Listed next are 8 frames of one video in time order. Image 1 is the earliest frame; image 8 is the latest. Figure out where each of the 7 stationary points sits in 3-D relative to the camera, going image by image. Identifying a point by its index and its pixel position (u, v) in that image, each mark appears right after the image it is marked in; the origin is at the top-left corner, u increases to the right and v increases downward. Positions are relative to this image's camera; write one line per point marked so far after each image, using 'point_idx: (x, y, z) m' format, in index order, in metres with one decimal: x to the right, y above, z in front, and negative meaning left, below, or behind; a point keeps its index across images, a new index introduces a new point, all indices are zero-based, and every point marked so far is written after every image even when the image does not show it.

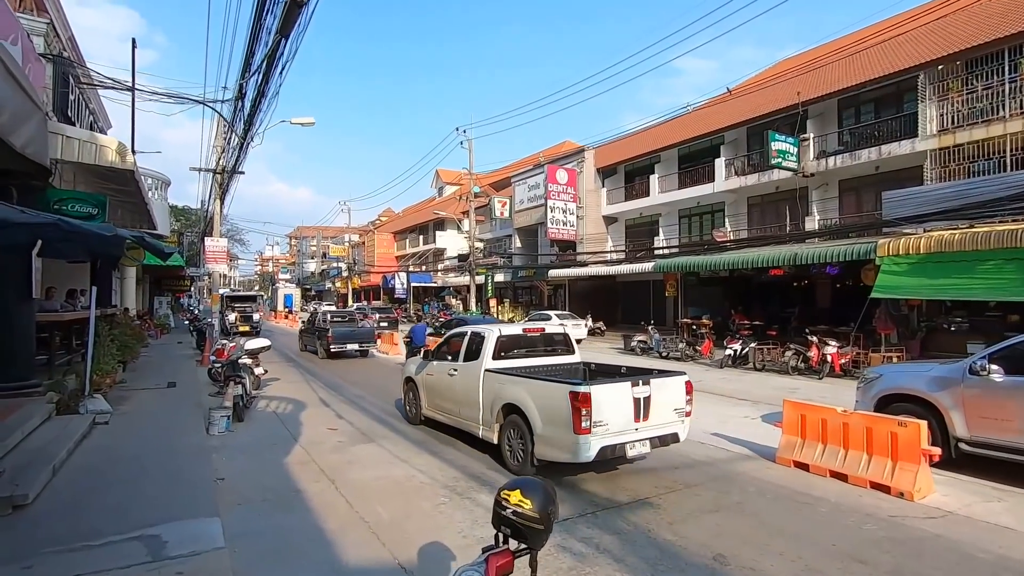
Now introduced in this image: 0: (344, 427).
0: (-3.0, -2.5, +9.6) m
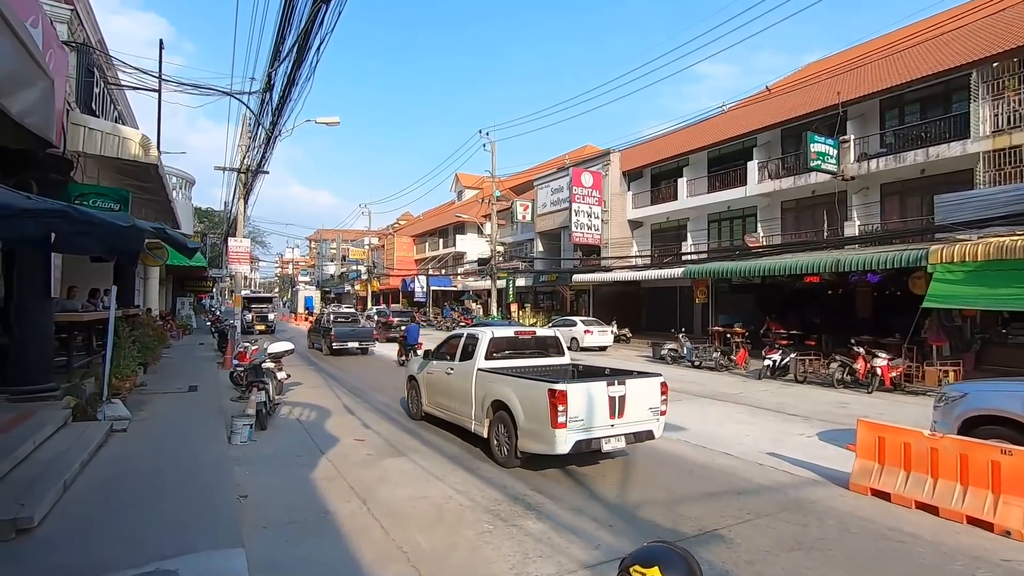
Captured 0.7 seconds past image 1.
0: (-2.3, -2.5, +9.0) m
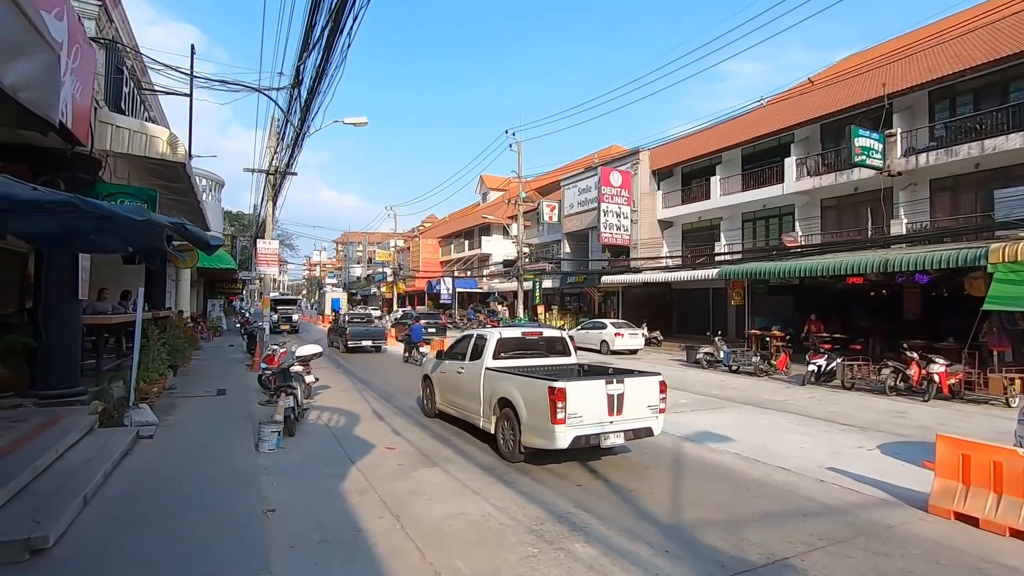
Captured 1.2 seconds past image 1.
0: (-1.7, -2.5, +8.7) m
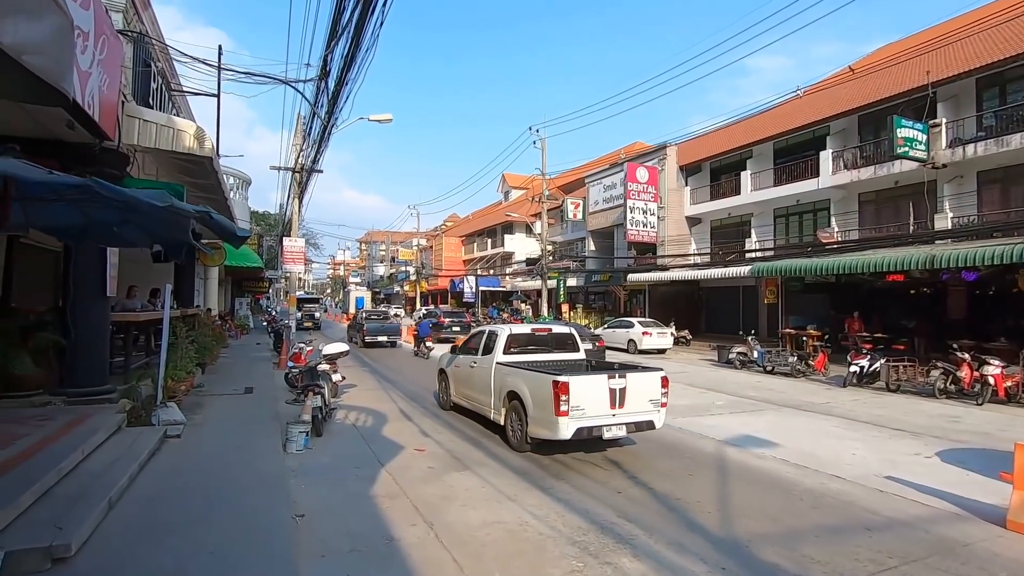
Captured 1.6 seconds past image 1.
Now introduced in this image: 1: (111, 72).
0: (-1.2, -2.5, +8.4) m
1: (-5.3, +2.9, +7.1) m
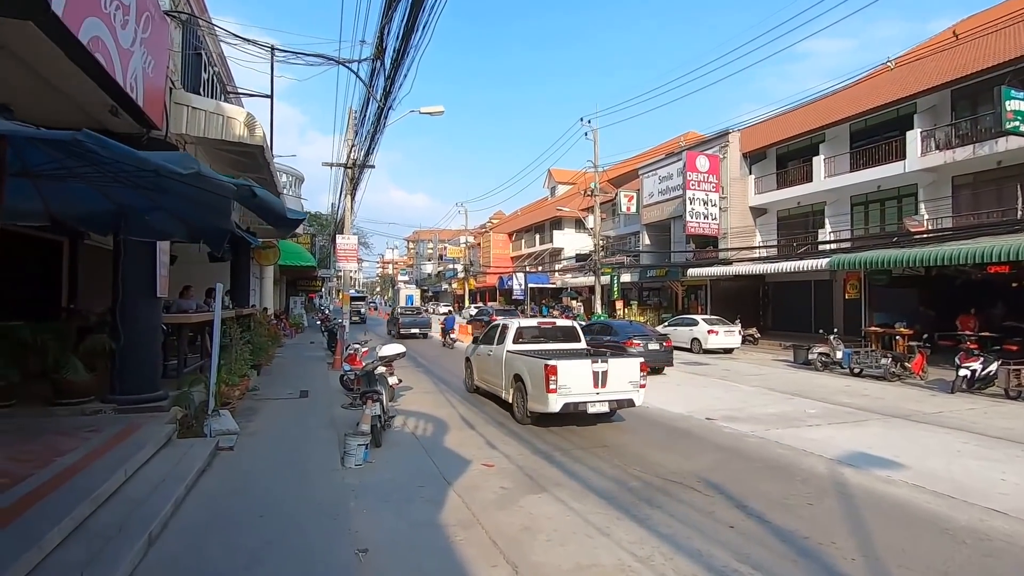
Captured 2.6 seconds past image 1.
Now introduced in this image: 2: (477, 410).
0: (-0.1, -2.4, +7.5) m
1: (-4.3, +2.9, +6.6) m
2: (-0.7, -2.5, +11.1) m
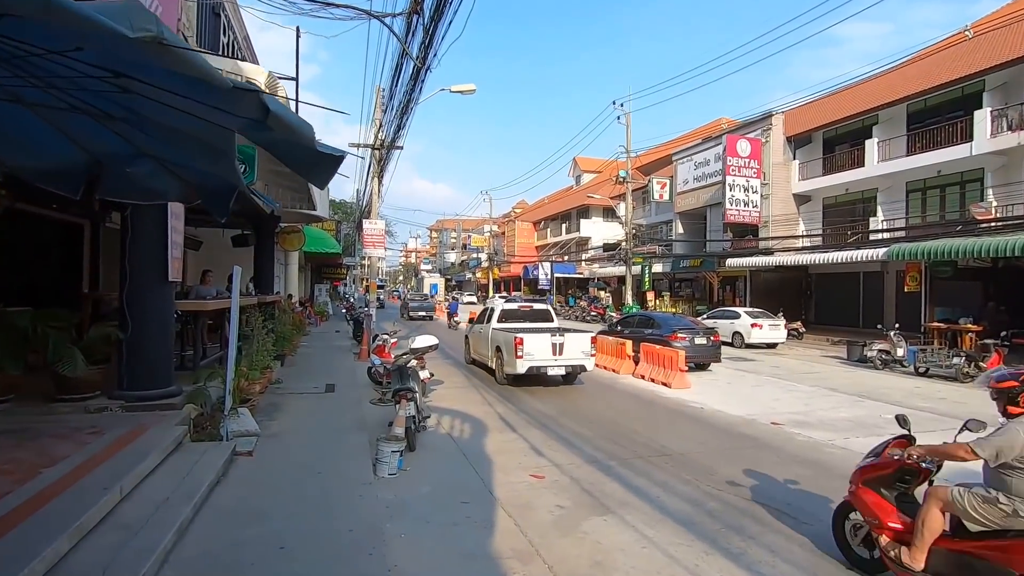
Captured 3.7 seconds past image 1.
0: (+0.5, -2.3, +6.6) m
1: (-3.7, +3.0, +5.7) m
2: (+0.1, -2.3, +10.2) m
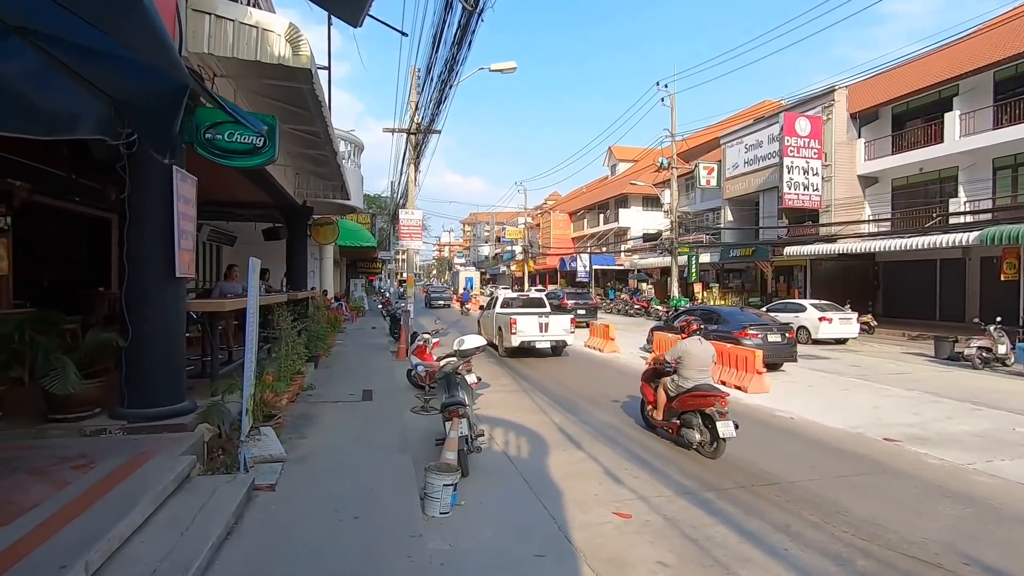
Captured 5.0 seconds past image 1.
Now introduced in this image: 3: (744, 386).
0: (+1.3, -2.2, +5.3) m
1: (-3.0, +3.1, +4.6) m
2: (+1.1, -2.2, +9.0) m
3: (+4.9, -2.1, +11.4) m
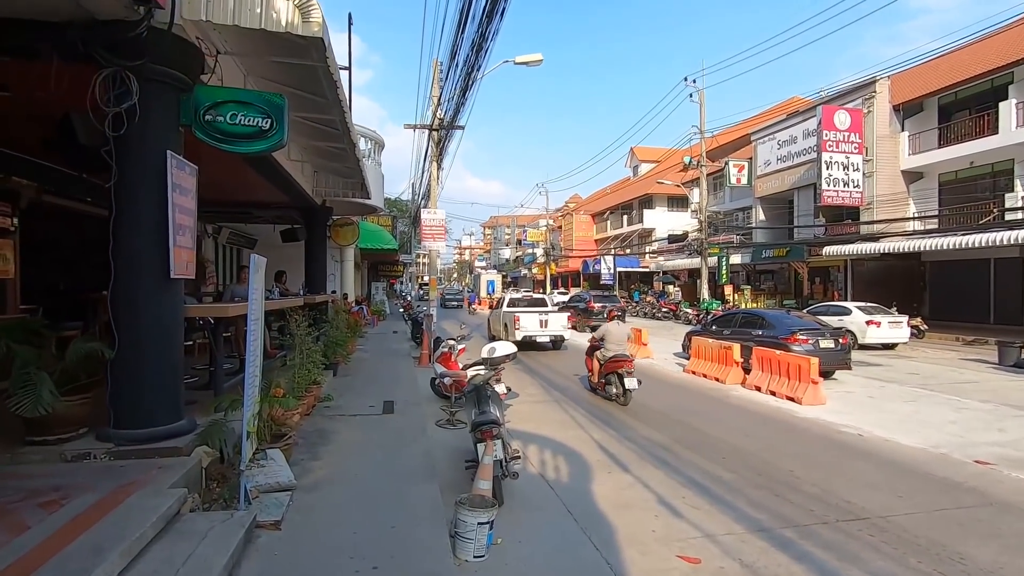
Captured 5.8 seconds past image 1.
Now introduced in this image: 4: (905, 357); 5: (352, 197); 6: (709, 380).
0: (+1.7, -2.2, +4.5) m
1: (-2.7, +3.1, +3.9) m
2: (+1.6, -2.2, +8.1) m
3: (+5.5, -2.1, +10.4) m
4: (+12.2, -2.2, +16.6) m
5: (-4.0, +2.2, +13.4) m
6: (+4.7, -2.2, +12.8) m
